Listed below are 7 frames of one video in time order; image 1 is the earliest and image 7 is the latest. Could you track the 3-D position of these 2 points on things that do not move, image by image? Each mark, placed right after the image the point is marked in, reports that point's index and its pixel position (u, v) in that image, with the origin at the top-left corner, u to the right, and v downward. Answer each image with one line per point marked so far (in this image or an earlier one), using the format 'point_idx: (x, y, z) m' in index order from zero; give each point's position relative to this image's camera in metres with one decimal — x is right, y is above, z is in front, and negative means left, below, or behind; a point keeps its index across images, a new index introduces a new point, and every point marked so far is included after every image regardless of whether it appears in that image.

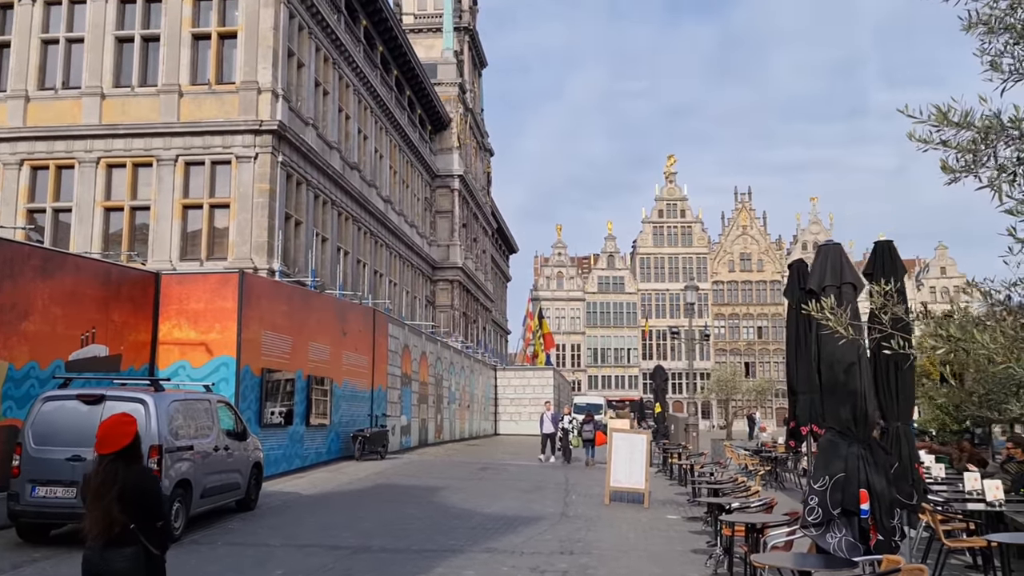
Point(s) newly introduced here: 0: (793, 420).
0: (+6.1, -2.9, +19.1) m
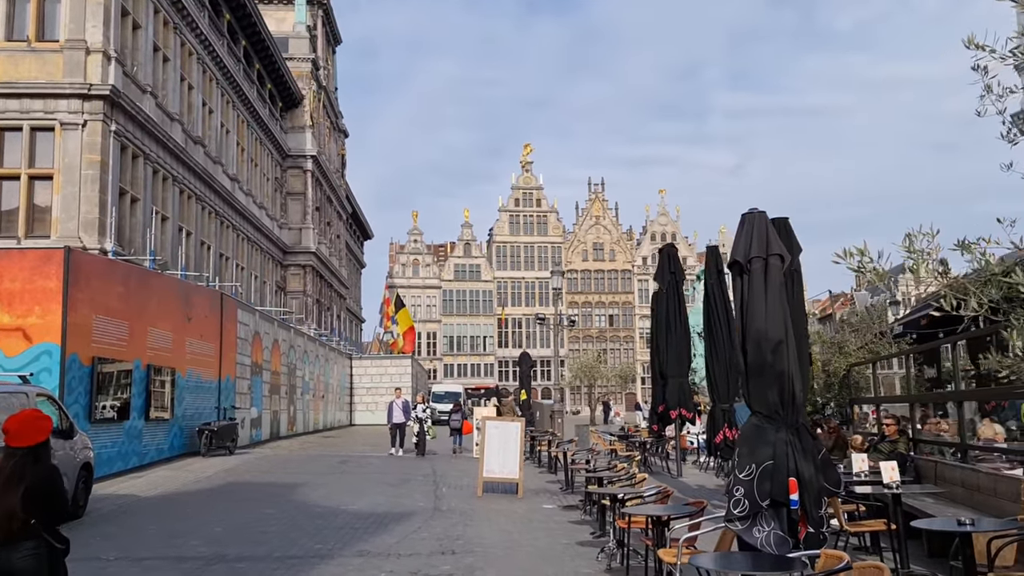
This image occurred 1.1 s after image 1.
0: (+3.3, -2.5, +19.0) m
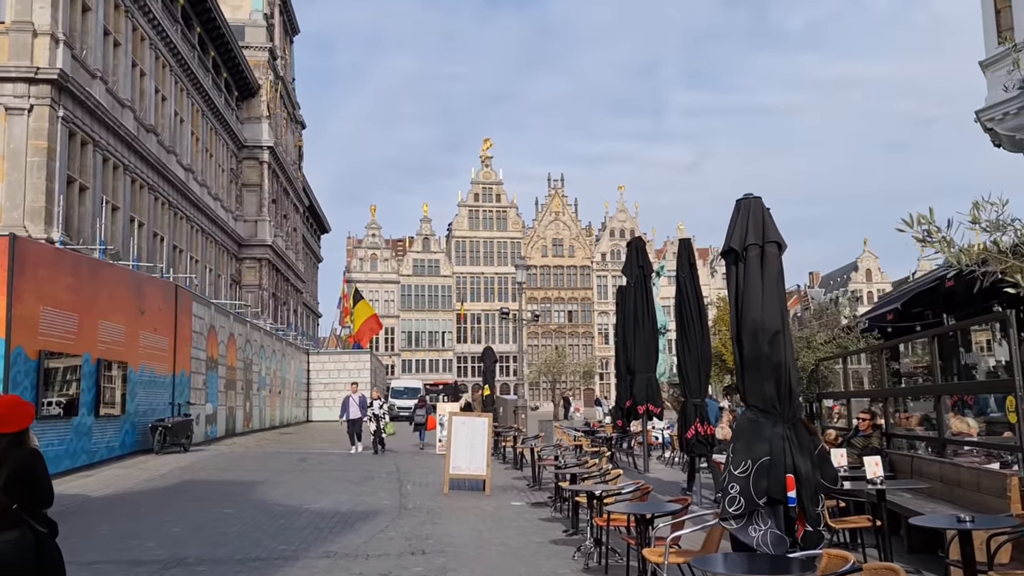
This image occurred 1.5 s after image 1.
0: (+2.5, -2.4, +18.8) m
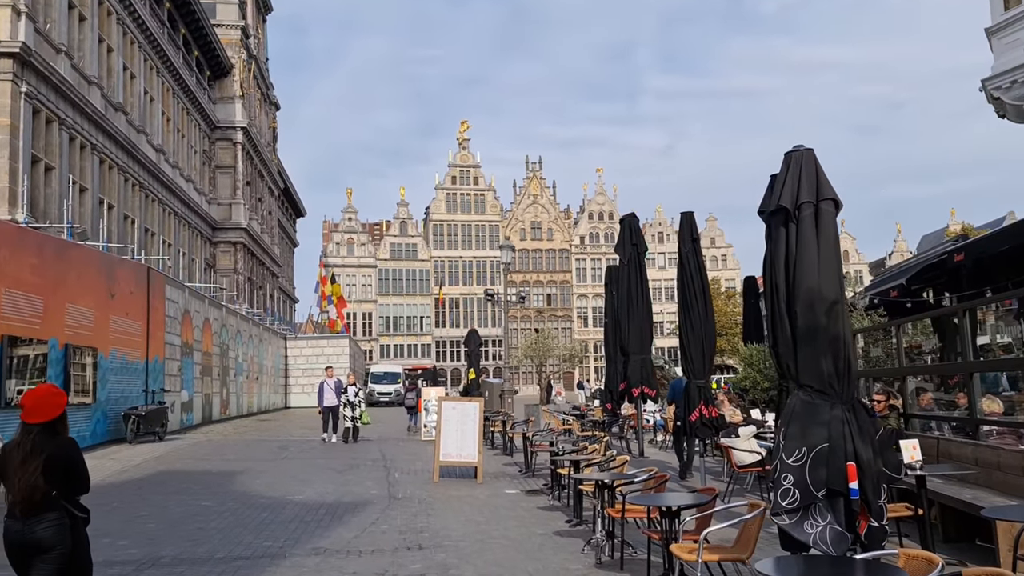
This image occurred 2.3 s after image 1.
0: (+2.3, -1.9, +18.1) m
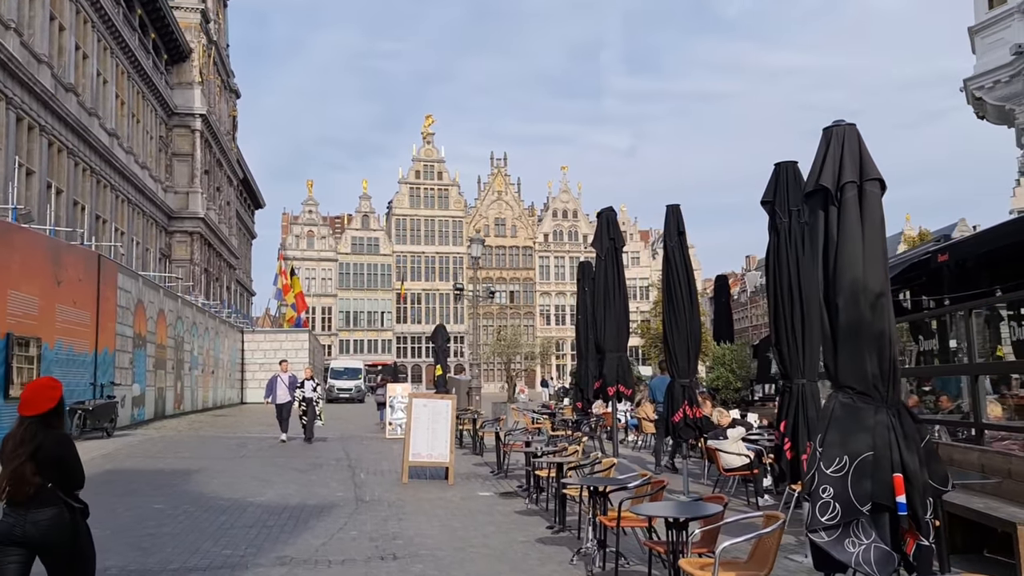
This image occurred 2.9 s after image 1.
0: (+1.8, -1.8, +17.6) m
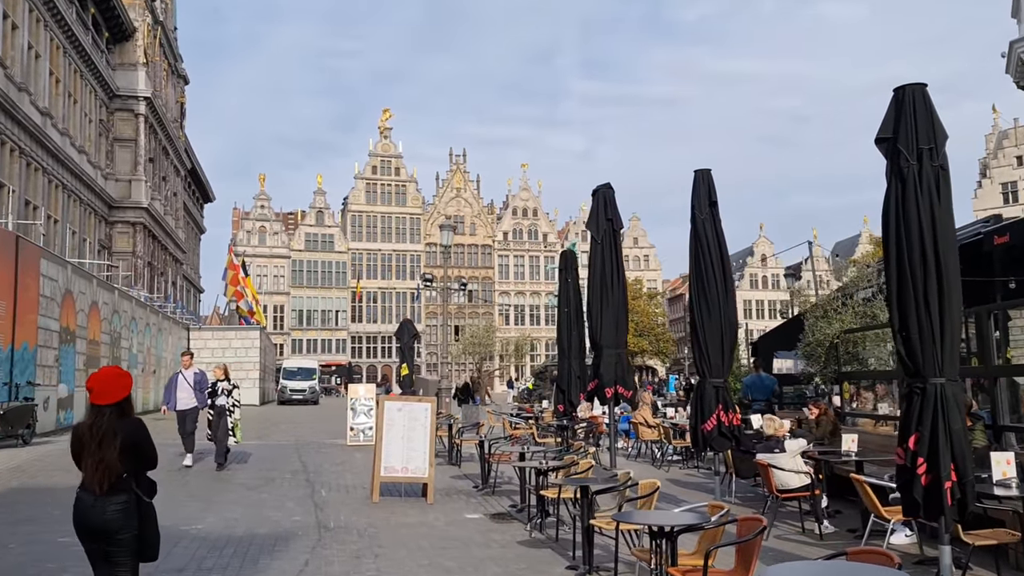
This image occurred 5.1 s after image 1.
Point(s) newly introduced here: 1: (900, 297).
0: (+1.5, -1.6, +15.4) m
1: (+2.7, -0.1, +6.0) m
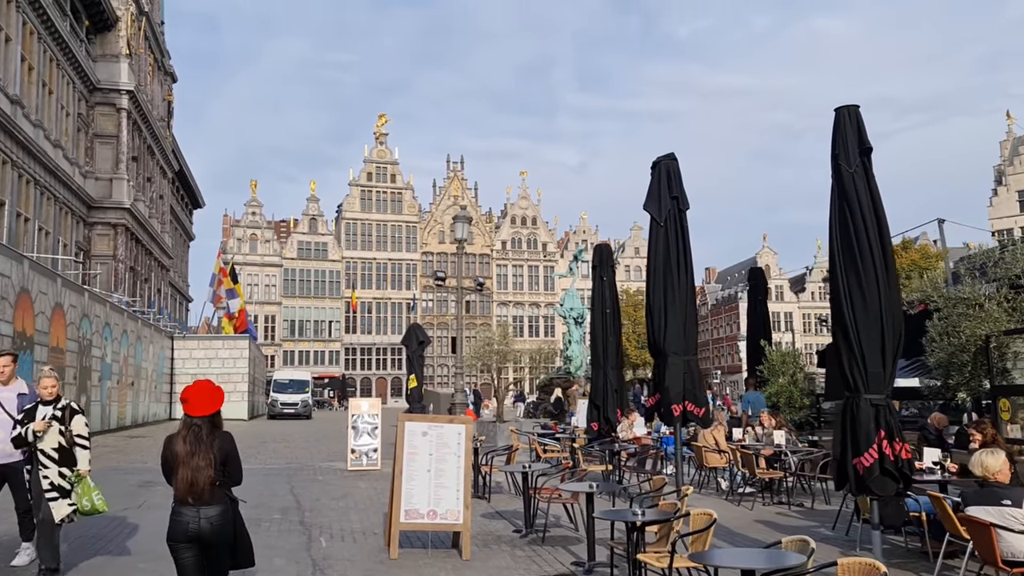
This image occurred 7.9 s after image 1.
0: (+2.1, -1.5, +12.5) m
1: (+3.4, +0.2, +3.1) m
